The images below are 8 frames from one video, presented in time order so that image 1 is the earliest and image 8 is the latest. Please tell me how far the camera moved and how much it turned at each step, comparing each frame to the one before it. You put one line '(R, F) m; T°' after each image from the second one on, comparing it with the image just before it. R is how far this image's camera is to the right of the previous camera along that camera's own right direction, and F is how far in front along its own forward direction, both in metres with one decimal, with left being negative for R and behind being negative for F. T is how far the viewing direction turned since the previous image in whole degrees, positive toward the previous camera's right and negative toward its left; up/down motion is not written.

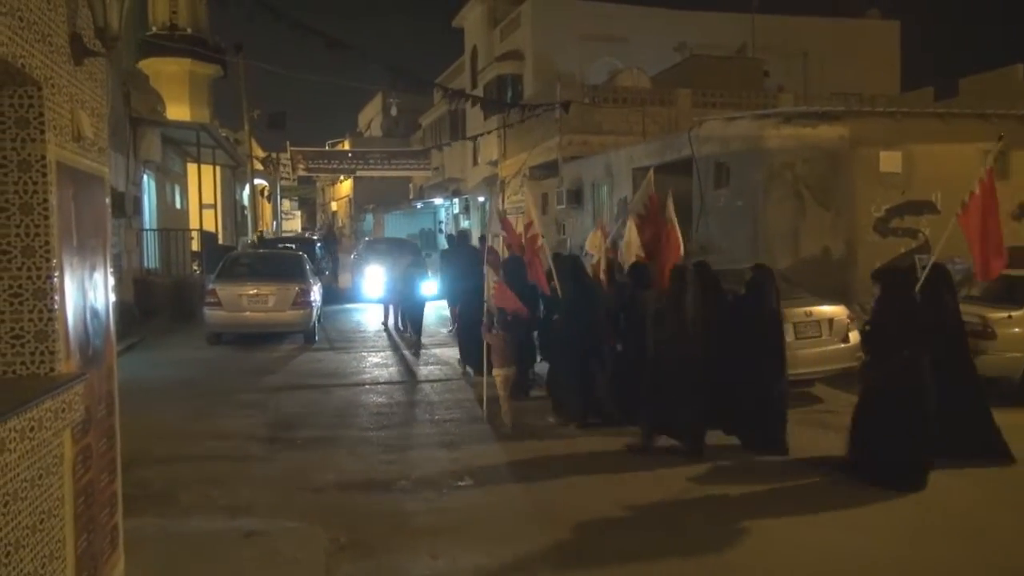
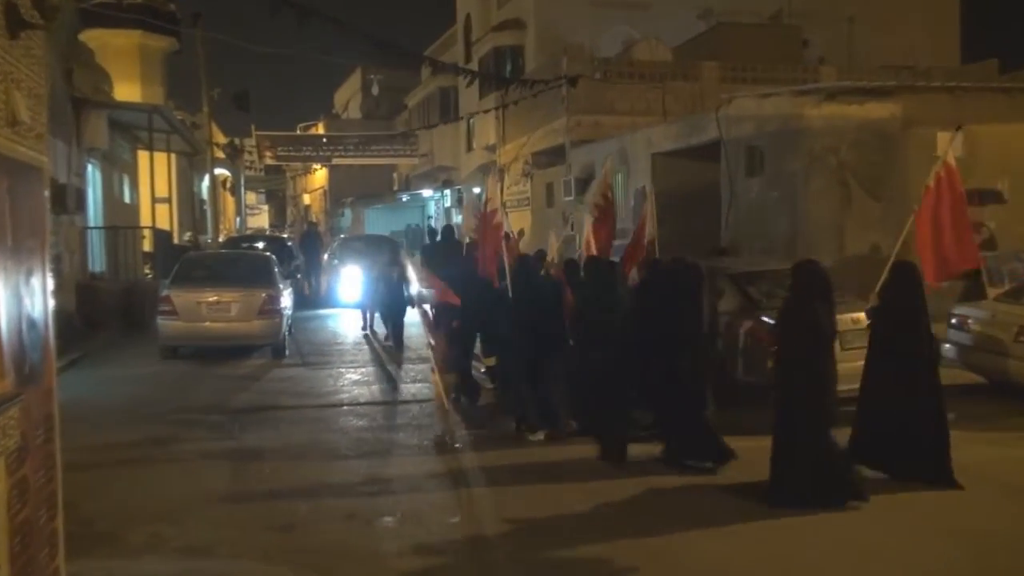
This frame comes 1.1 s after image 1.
(-0.1, +2.3) m; 0°
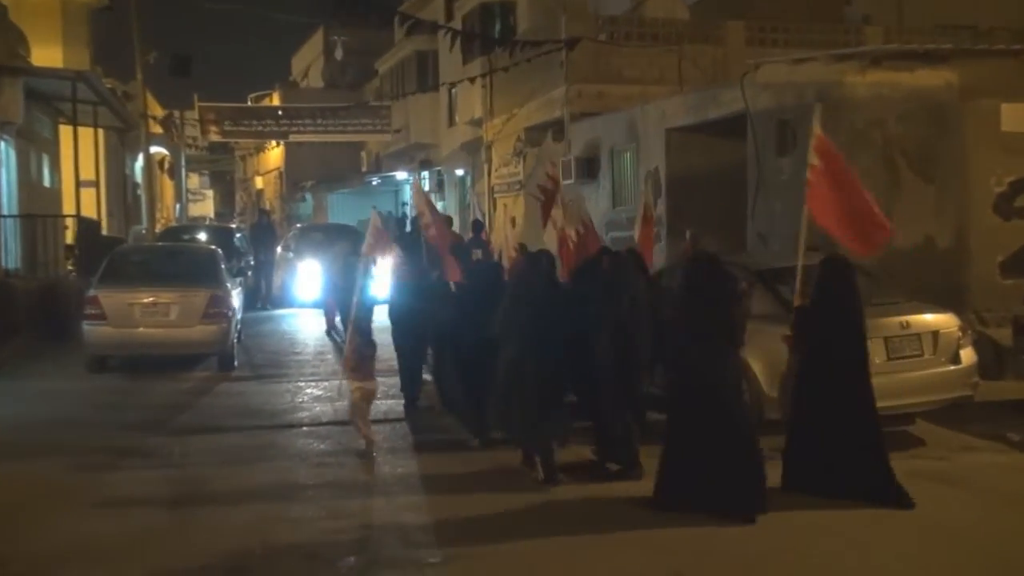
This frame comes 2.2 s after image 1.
(-0.1, +2.2) m; +1°
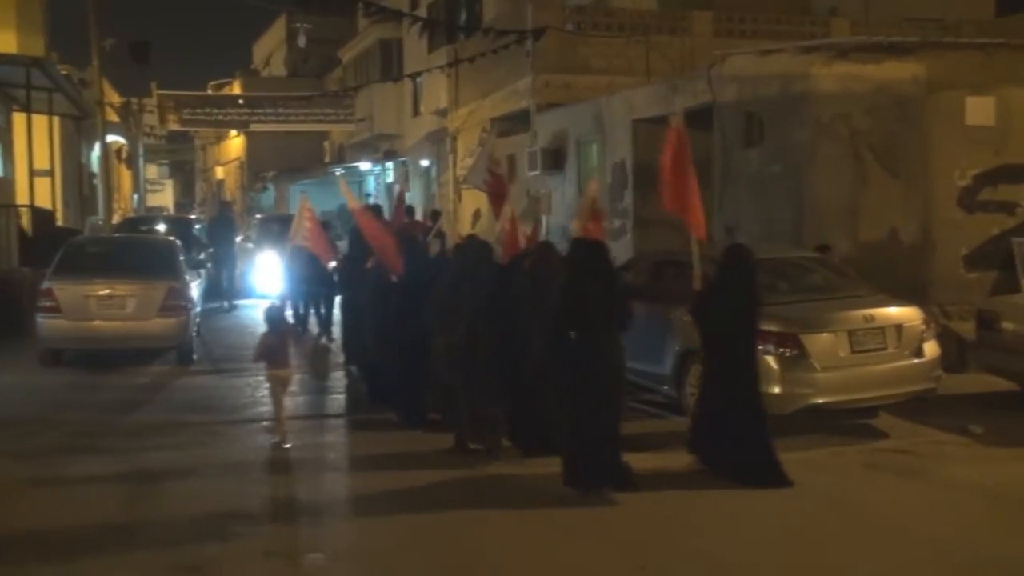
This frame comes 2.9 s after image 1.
(+0.2, +0.1) m; +1°
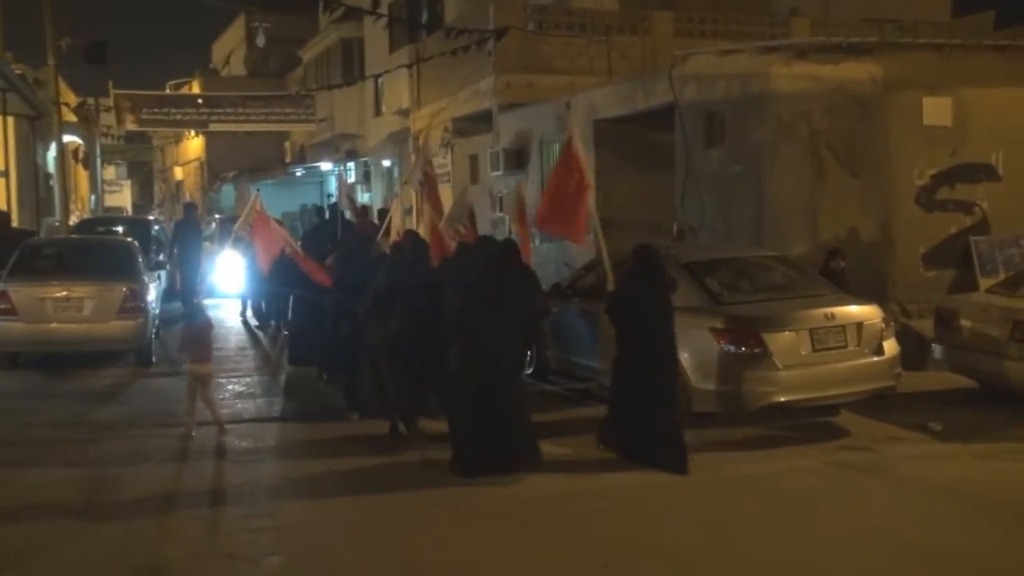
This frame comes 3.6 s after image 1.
(+0.3, 0.0) m; +1°
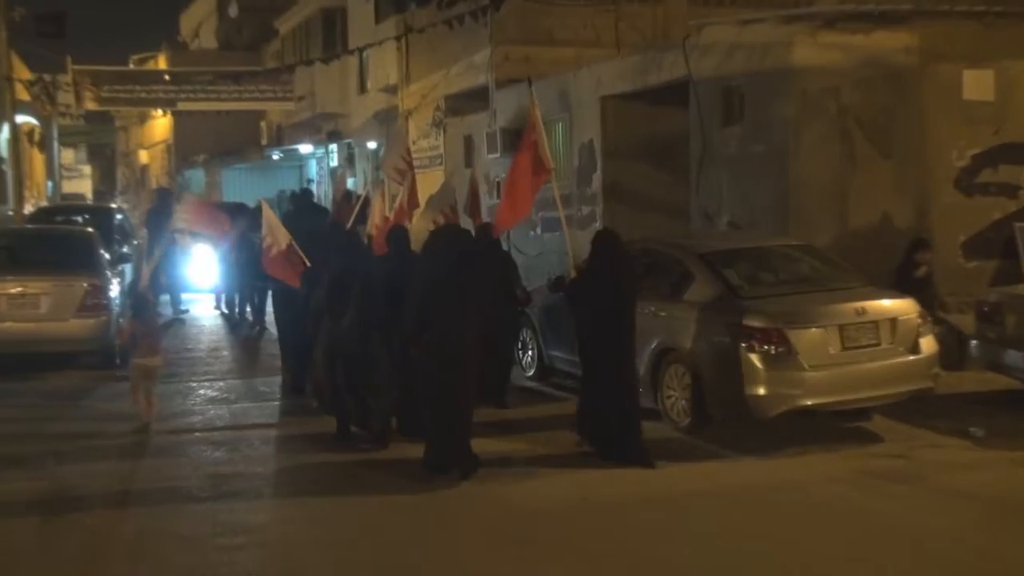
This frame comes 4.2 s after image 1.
(0.0, +1.1) m; 0°
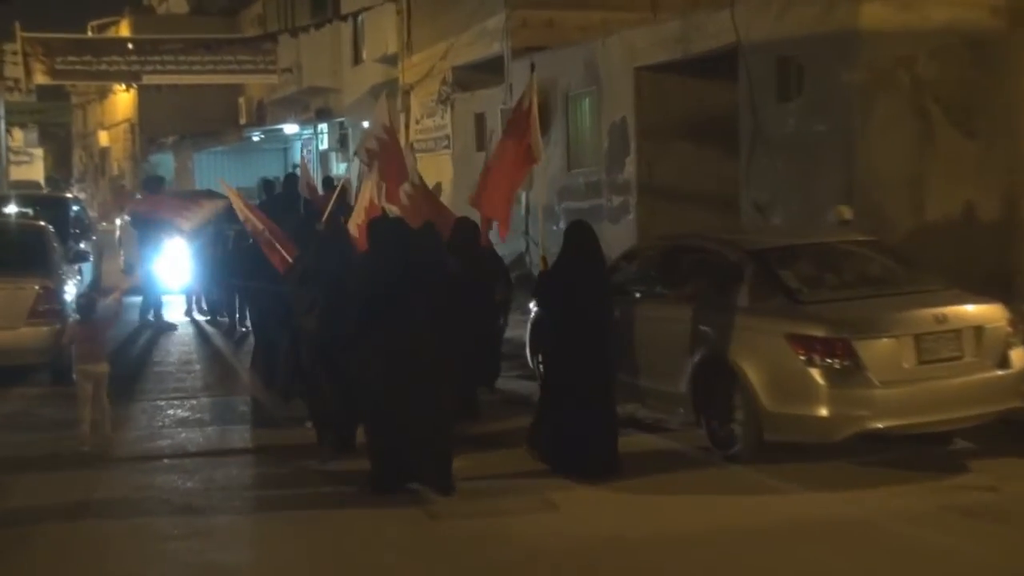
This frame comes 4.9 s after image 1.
(-0.2, +1.6) m; 0°
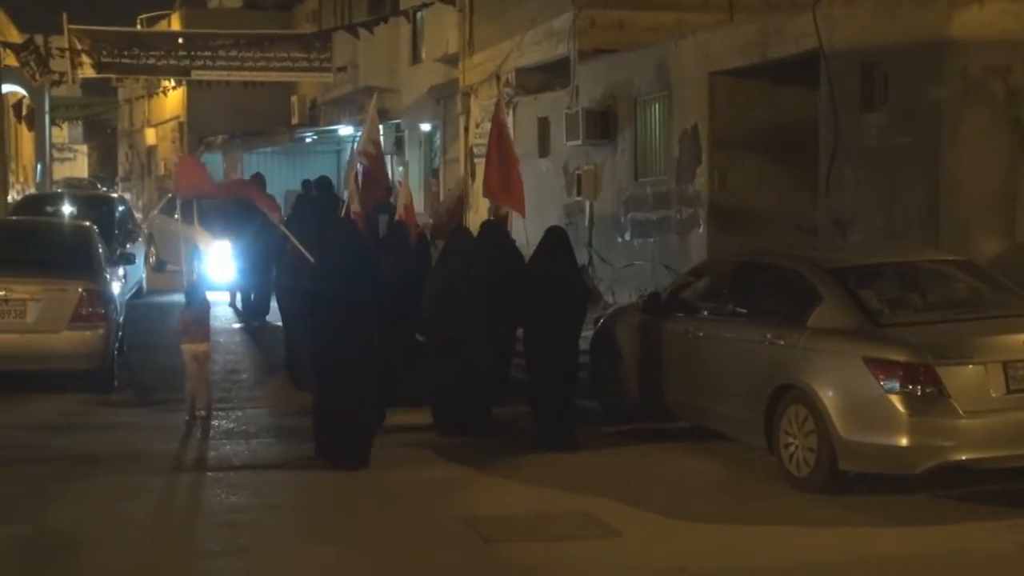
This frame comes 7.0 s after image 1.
(-0.5, +0.5) m; -1°
